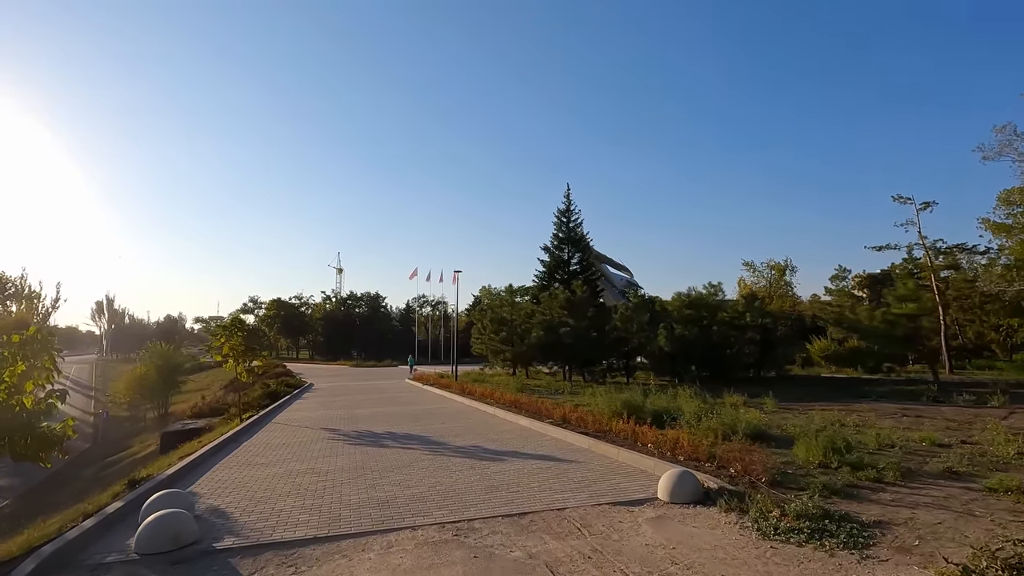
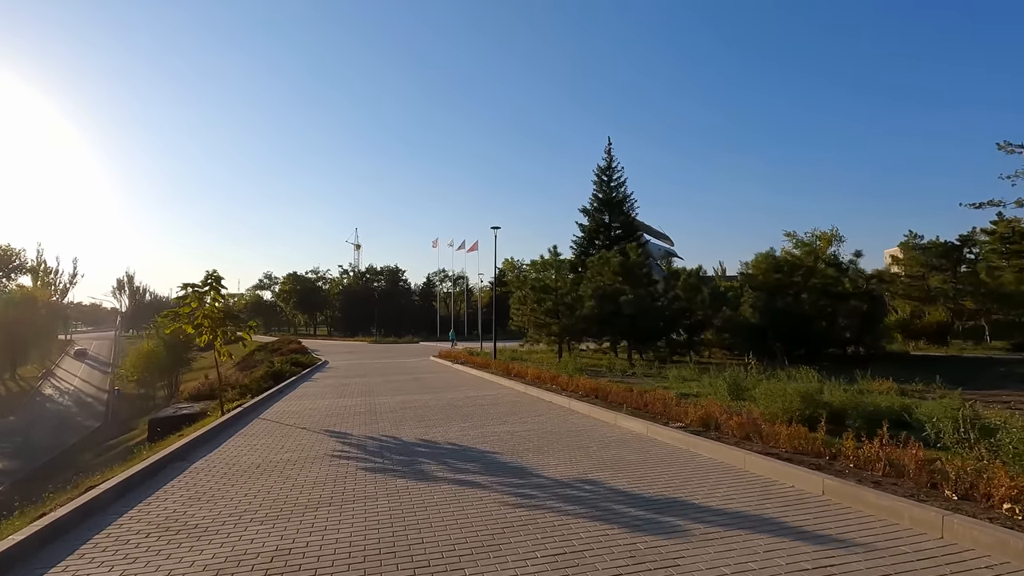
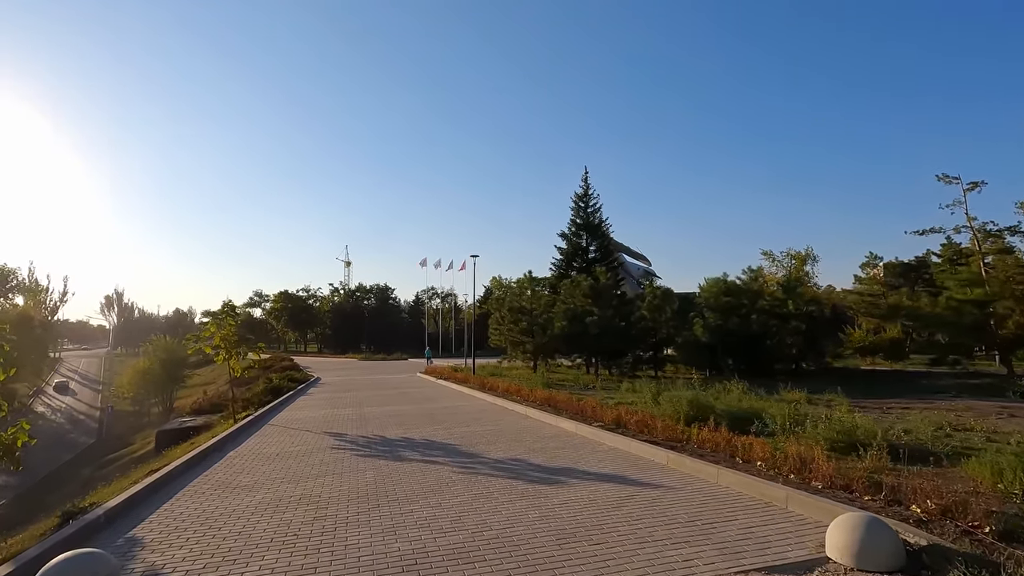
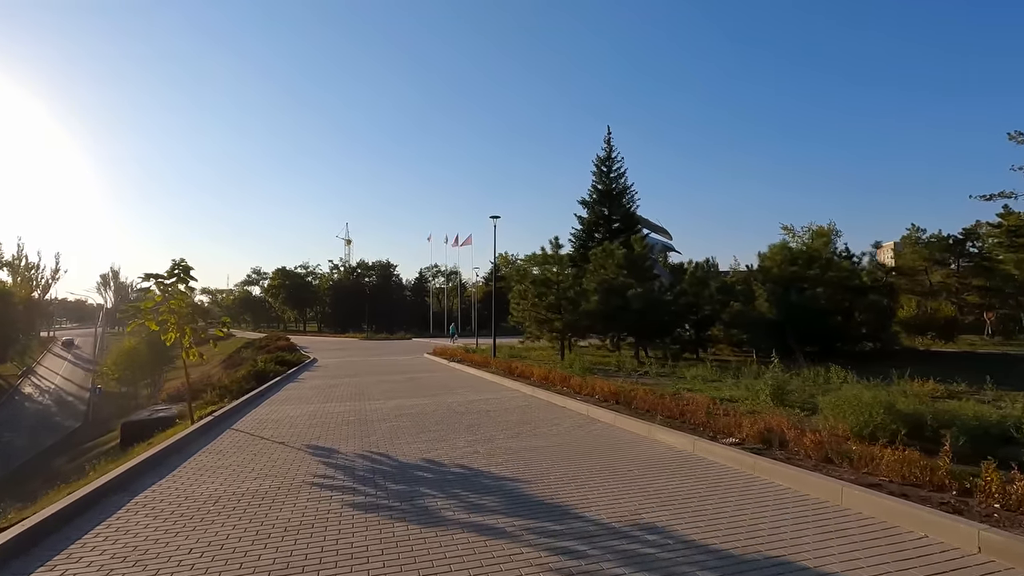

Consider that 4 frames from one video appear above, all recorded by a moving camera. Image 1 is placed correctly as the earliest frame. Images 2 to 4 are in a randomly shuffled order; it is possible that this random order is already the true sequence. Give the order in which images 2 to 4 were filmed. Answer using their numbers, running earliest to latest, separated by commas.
3, 2, 4
